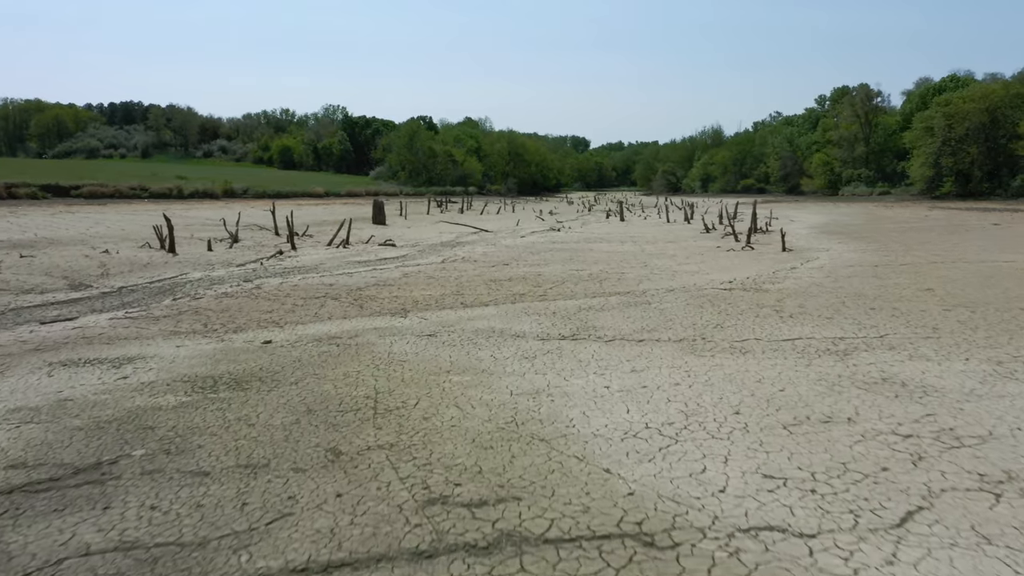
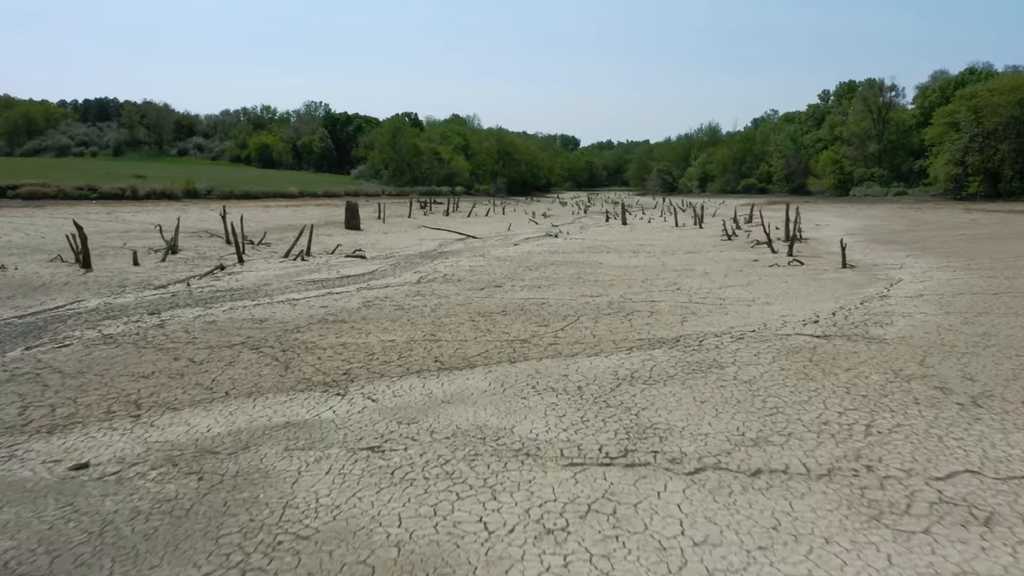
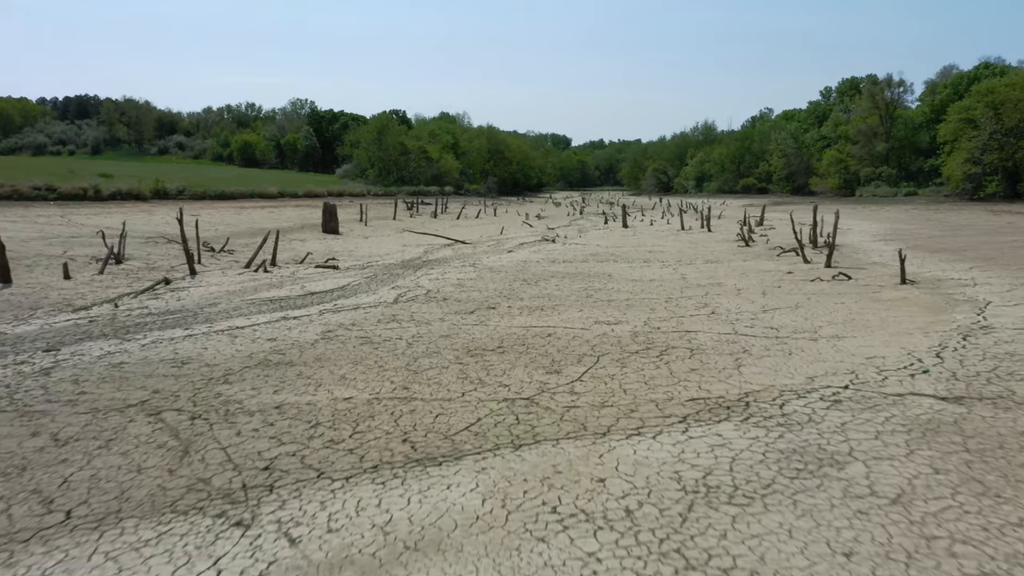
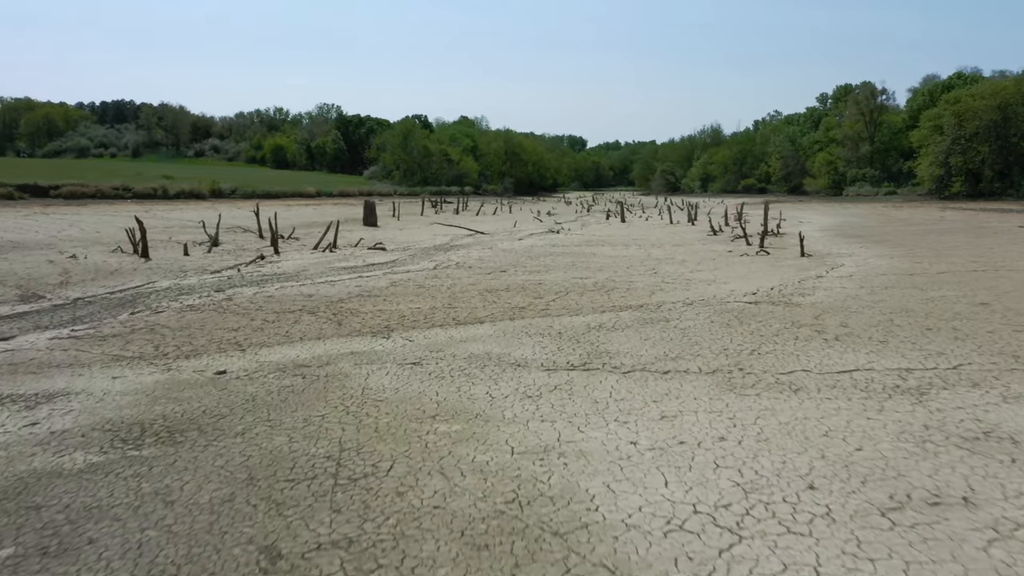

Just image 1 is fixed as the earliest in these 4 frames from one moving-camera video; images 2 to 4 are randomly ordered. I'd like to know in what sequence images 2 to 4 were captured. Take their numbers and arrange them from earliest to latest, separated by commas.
4, 2, 3
